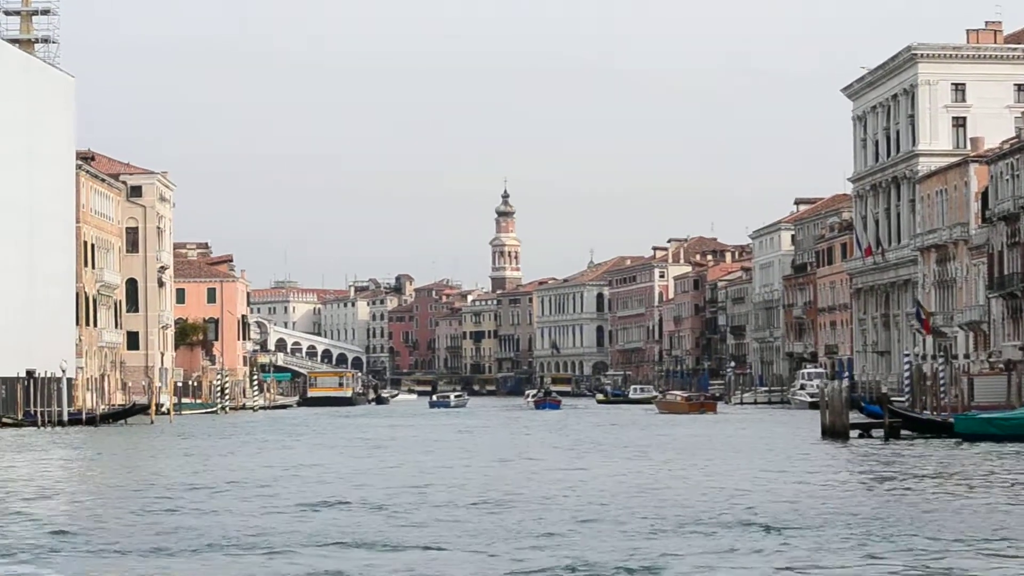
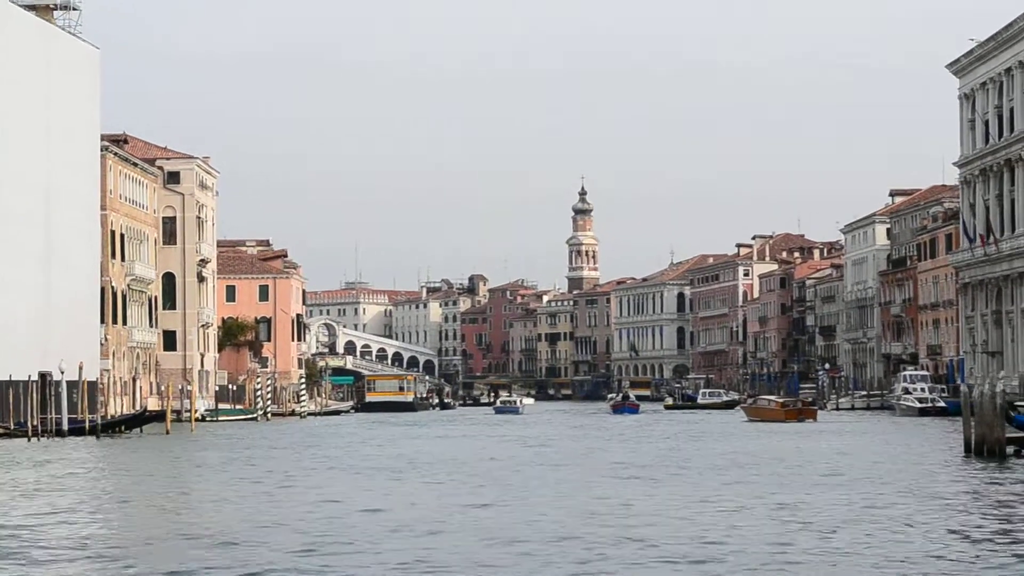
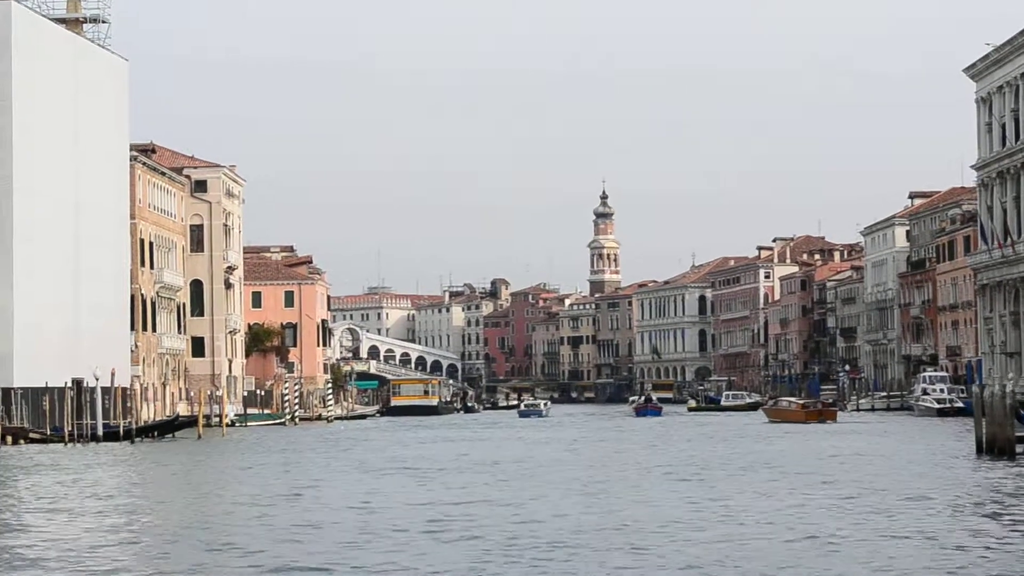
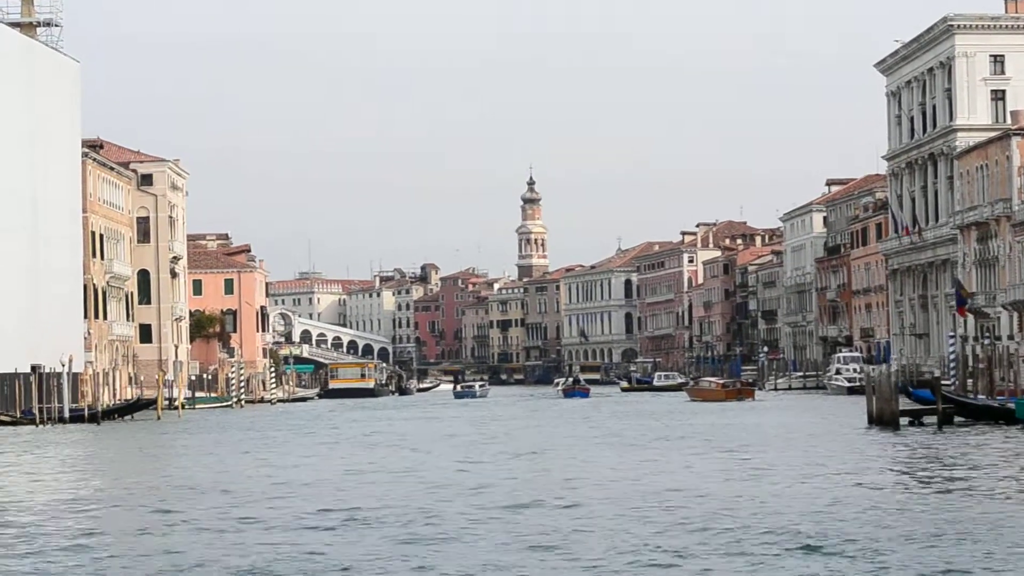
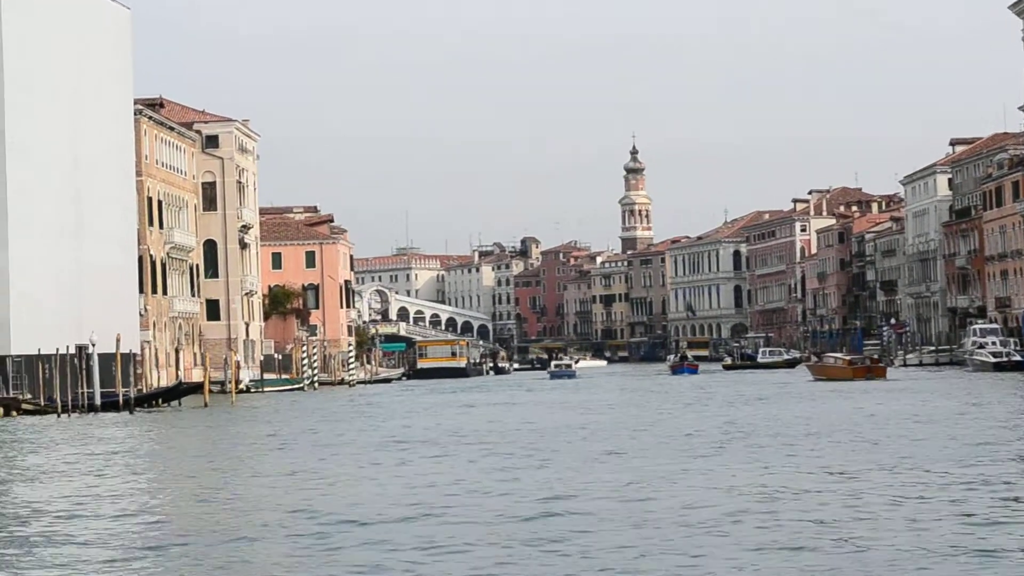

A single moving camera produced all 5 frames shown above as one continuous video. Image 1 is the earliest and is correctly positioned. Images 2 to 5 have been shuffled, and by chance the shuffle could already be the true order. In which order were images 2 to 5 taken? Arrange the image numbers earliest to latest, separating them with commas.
4, 3, 2, 5
